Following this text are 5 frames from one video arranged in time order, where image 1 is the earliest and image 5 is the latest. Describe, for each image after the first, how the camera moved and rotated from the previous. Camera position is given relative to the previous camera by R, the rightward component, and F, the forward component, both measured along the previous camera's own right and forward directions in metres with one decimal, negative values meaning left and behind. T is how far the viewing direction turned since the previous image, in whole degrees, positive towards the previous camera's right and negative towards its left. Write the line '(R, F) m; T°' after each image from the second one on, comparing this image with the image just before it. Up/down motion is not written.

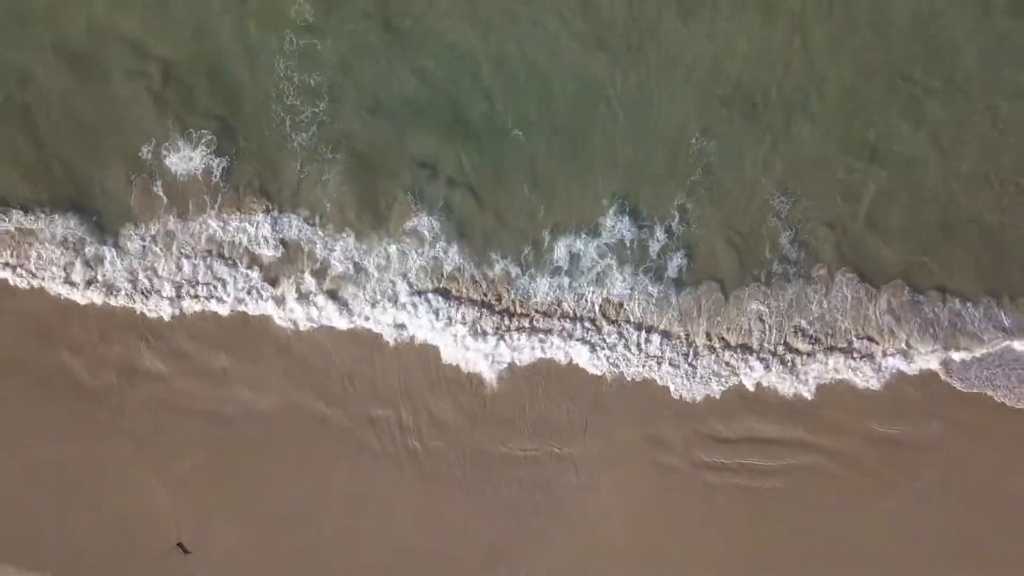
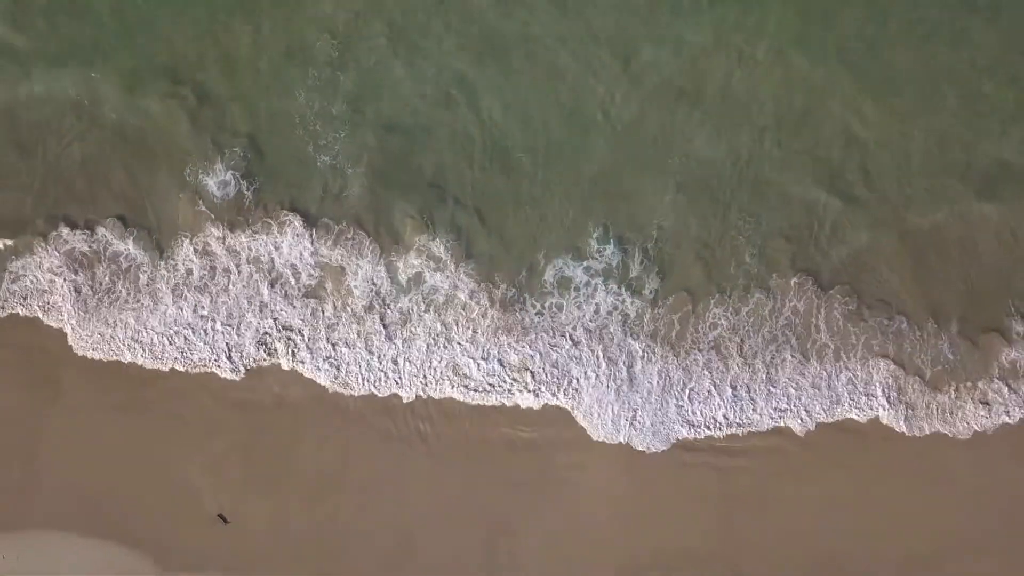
(+1.2, -0.2) m; -9°
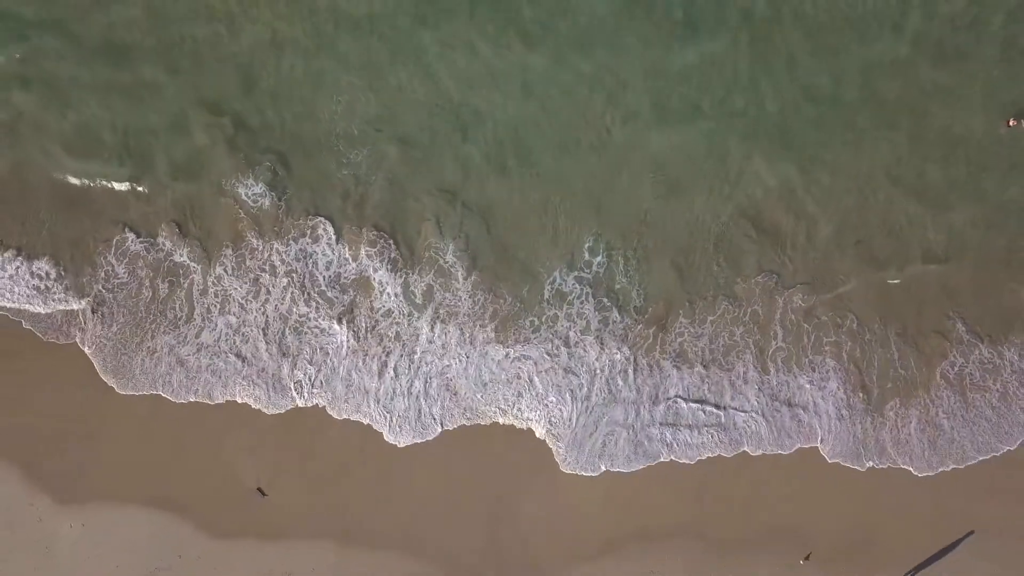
(0.0, -0.8) m; 0°
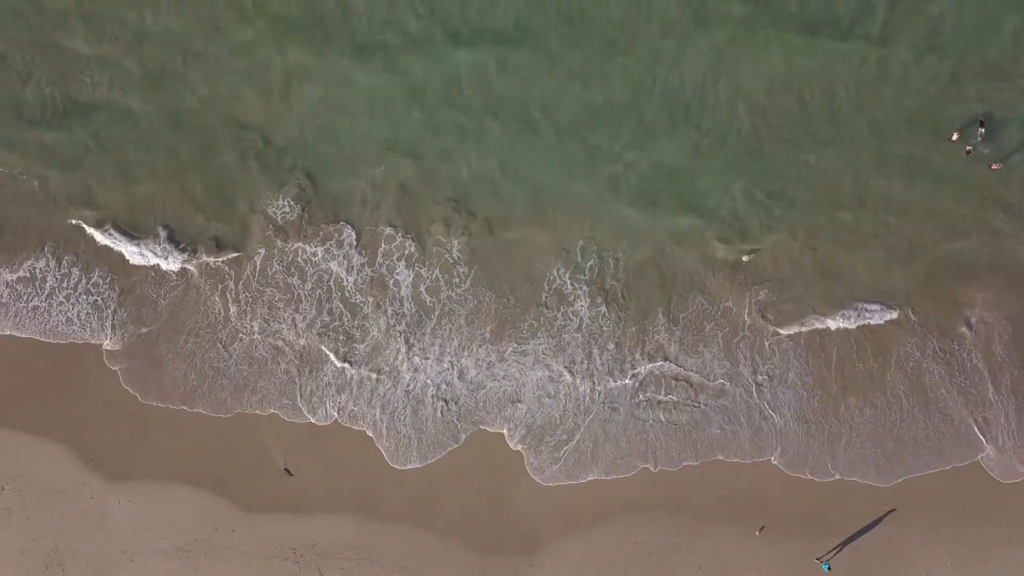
(+0.1, -0.9) m; -1°
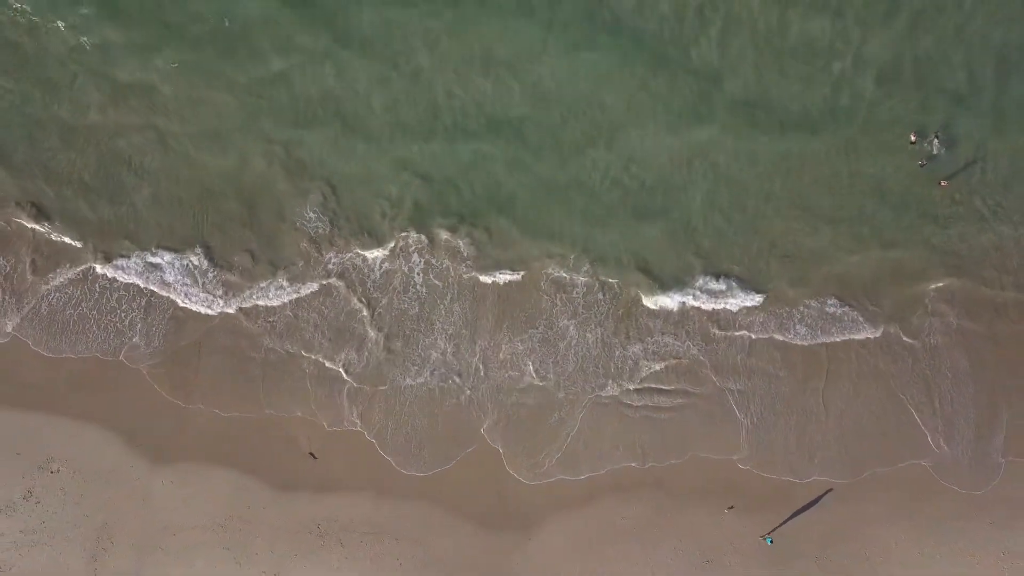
(+0.1, -1.1) m; -1°
